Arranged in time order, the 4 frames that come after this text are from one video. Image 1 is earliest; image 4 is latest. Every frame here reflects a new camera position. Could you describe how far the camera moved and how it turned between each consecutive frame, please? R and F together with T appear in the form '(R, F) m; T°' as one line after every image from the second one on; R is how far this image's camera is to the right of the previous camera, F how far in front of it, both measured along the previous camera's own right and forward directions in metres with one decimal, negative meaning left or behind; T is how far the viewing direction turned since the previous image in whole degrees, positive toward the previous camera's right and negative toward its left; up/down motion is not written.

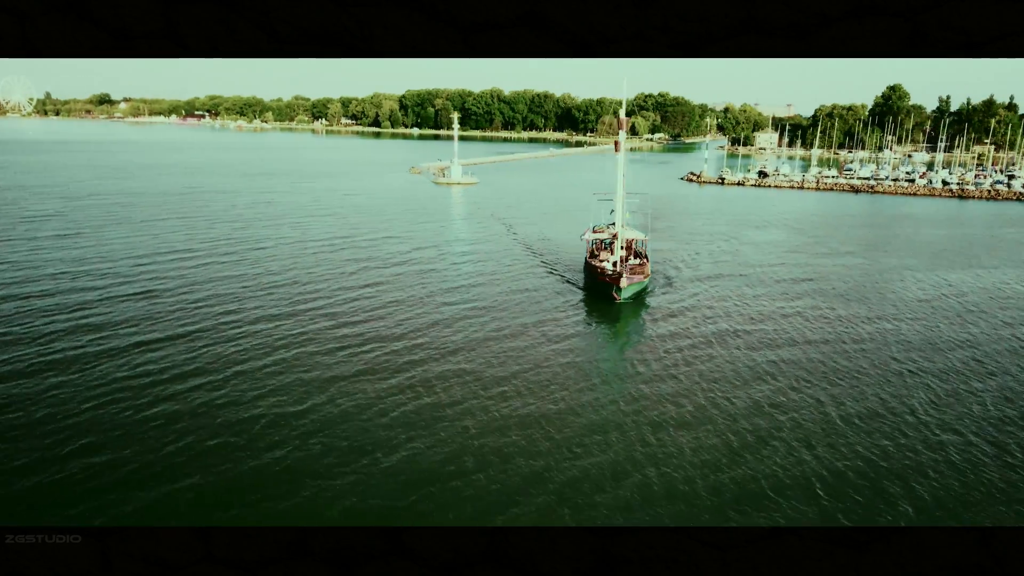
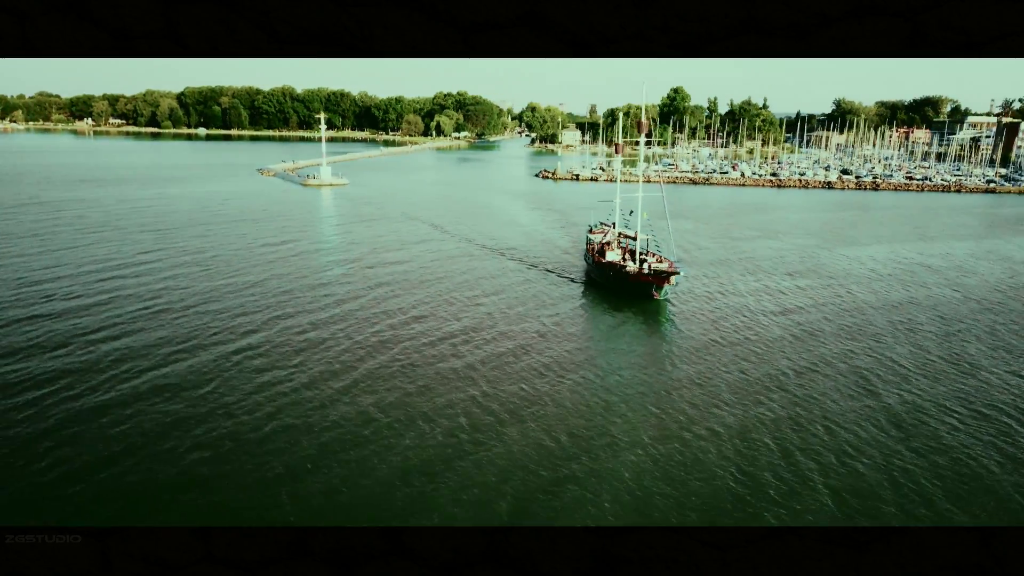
(-2.0, -0.3) m; +9°
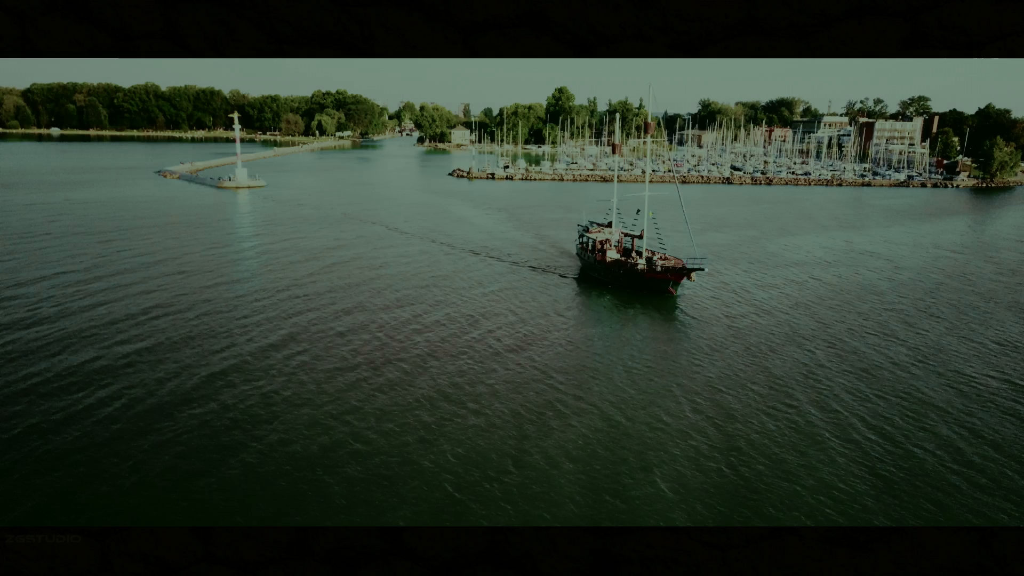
(-1.2, -0.1) m; +5°
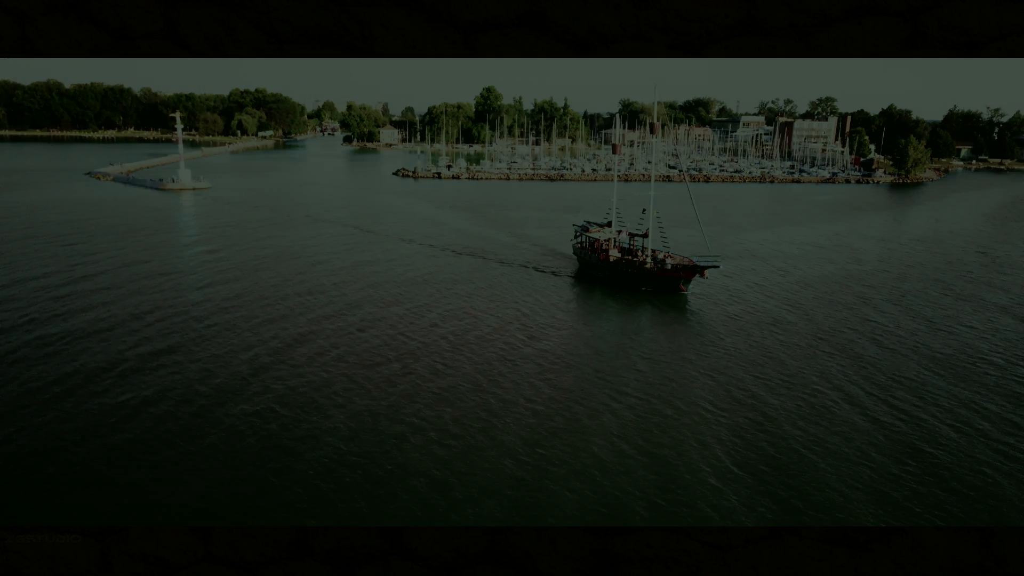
(-0.8, -0.1) m; +3°
